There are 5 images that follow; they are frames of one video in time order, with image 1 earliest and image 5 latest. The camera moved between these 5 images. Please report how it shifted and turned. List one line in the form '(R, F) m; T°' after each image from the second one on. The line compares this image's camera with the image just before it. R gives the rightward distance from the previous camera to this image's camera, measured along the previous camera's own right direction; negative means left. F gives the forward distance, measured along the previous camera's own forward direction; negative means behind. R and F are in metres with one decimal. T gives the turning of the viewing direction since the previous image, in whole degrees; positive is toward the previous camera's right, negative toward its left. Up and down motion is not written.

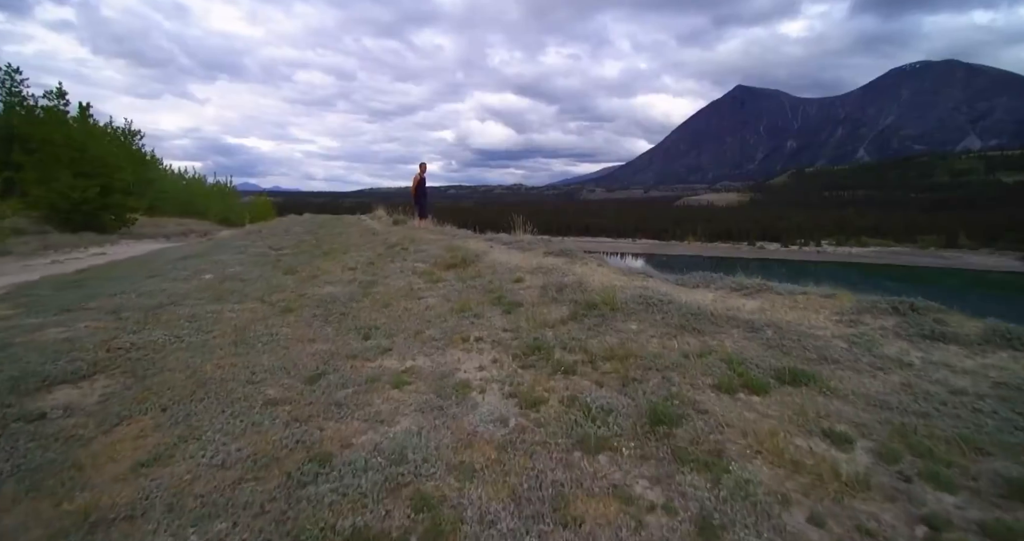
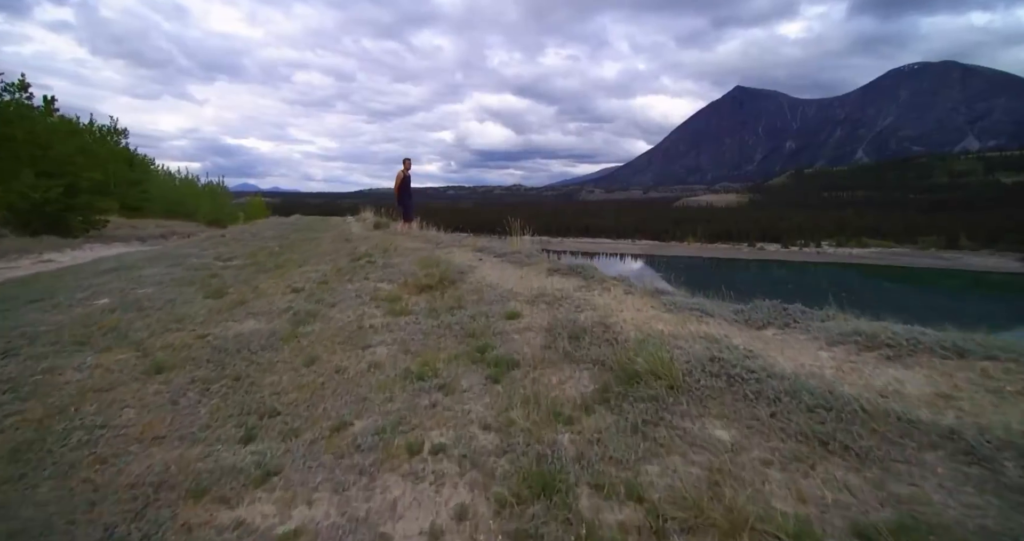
(0.0, +0.4) m; 0°
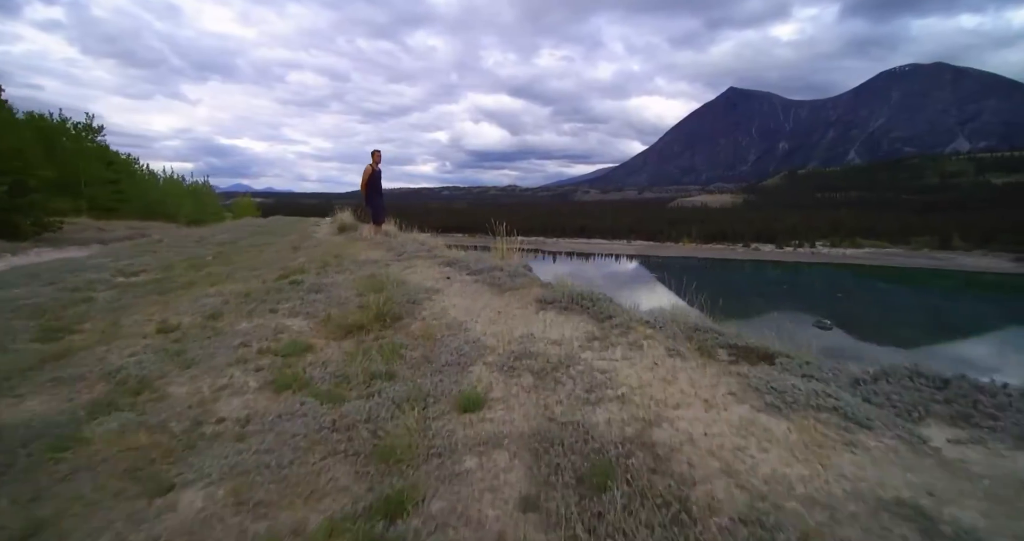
(0.0, +0.4) m; +1°
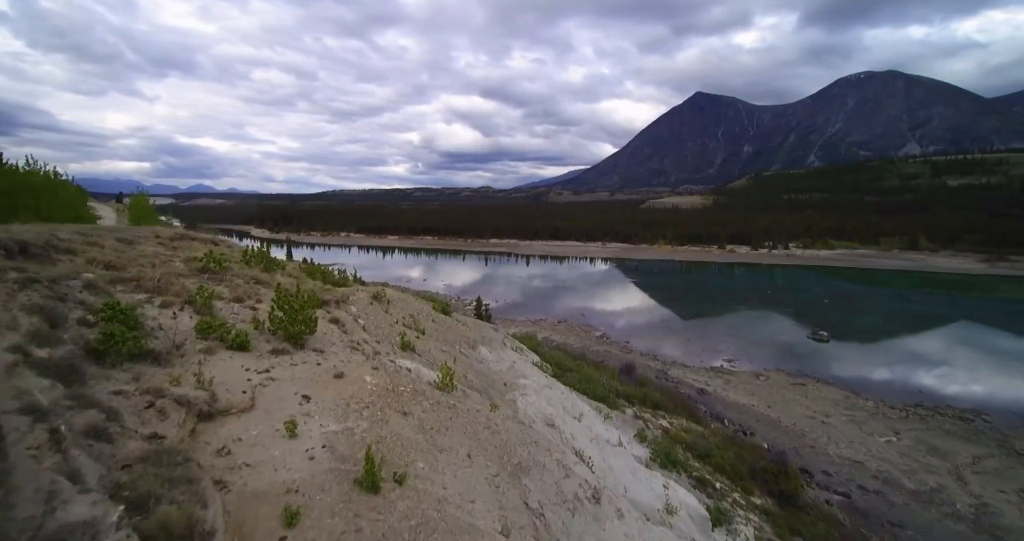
(+0.4, +3.6) m; +3°
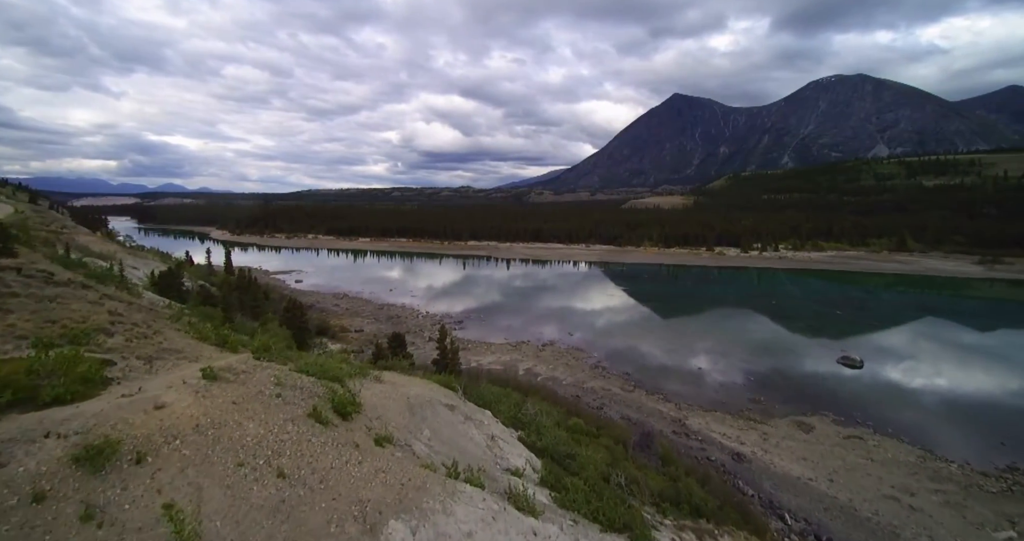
(+0.3, +4.6) m; +2°
